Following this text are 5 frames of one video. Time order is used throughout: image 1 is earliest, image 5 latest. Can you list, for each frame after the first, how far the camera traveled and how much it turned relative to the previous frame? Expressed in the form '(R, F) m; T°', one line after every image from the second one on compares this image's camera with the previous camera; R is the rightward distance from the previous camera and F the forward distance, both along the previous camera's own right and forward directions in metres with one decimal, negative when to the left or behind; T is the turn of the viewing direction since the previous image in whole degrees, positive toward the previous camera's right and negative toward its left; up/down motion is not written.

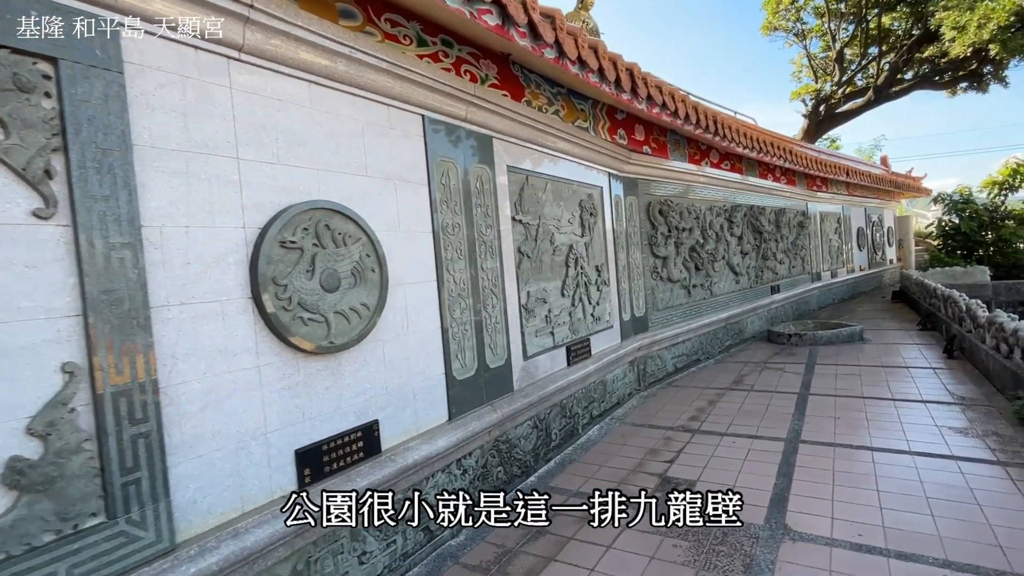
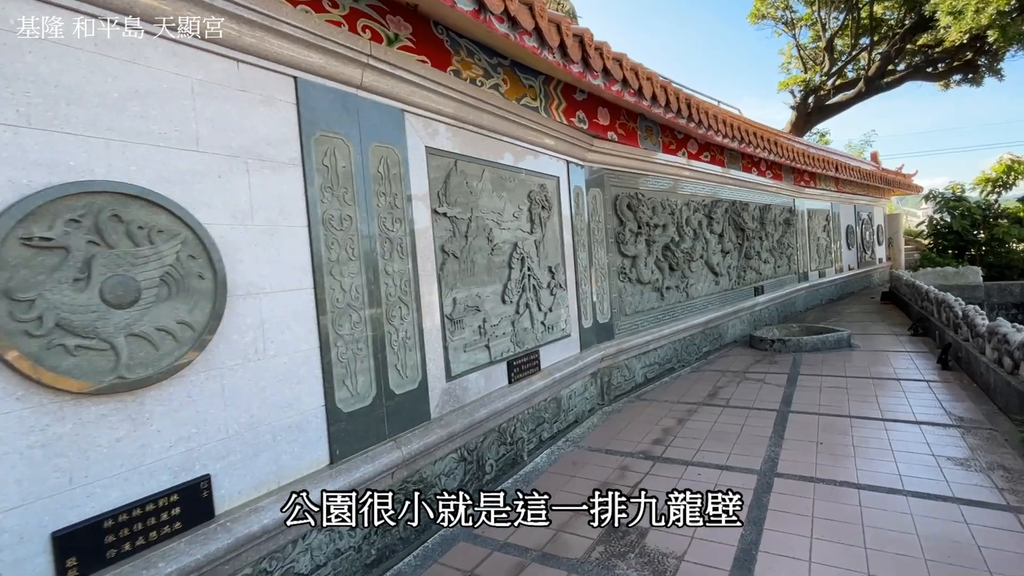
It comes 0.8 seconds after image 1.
(+0.3, +0.5) m; +1°
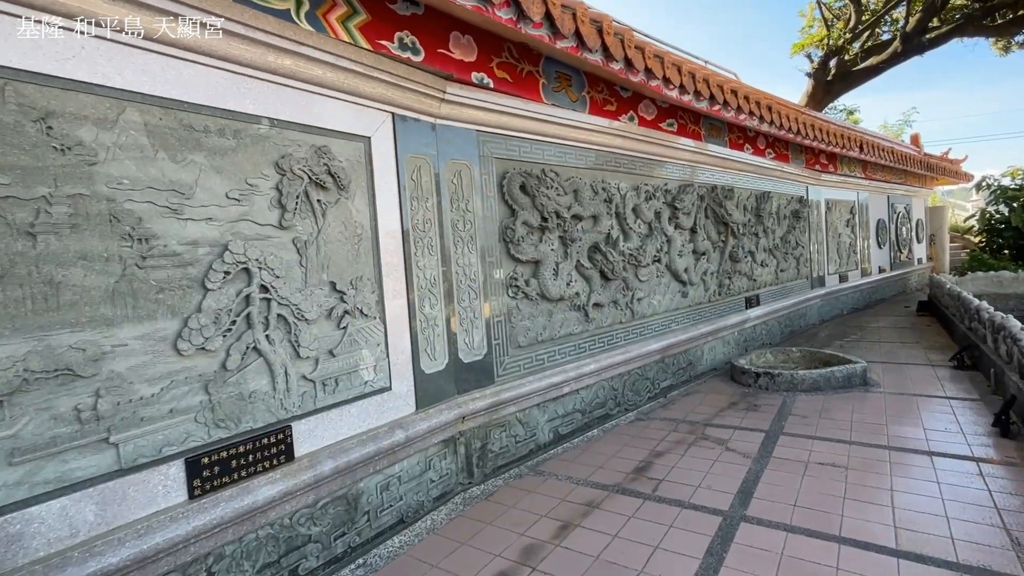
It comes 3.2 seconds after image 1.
(+1.0, +1.3) m; -3°
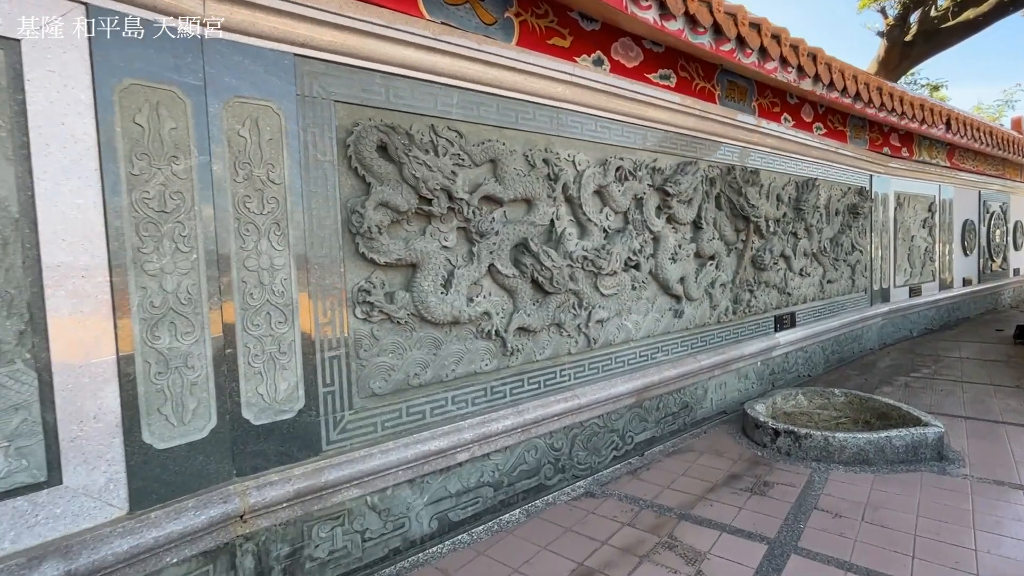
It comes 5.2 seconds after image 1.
(+0.7, +1.0) m; -5°
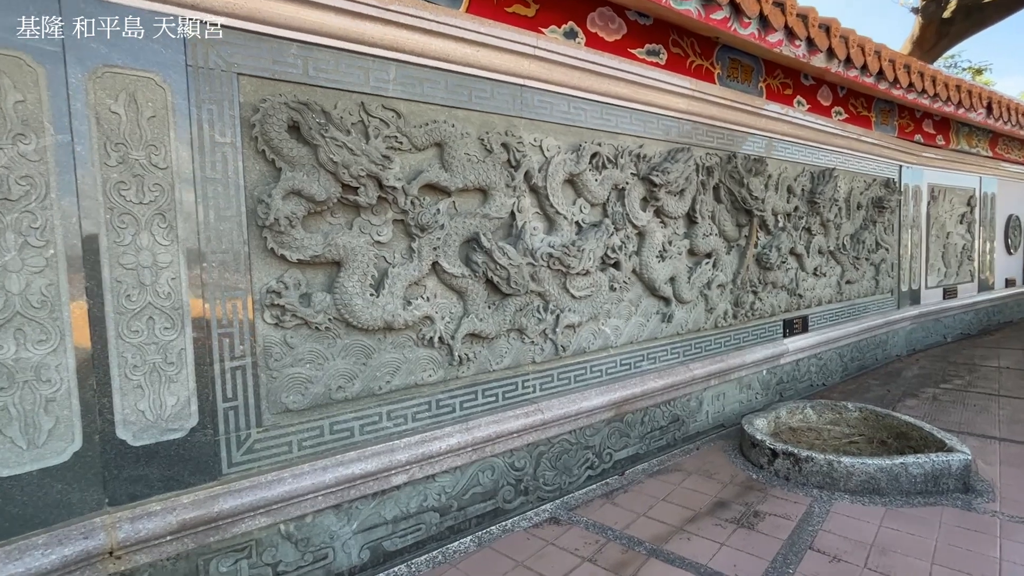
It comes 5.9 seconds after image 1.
(+0.3, +0.3) m; -3°
